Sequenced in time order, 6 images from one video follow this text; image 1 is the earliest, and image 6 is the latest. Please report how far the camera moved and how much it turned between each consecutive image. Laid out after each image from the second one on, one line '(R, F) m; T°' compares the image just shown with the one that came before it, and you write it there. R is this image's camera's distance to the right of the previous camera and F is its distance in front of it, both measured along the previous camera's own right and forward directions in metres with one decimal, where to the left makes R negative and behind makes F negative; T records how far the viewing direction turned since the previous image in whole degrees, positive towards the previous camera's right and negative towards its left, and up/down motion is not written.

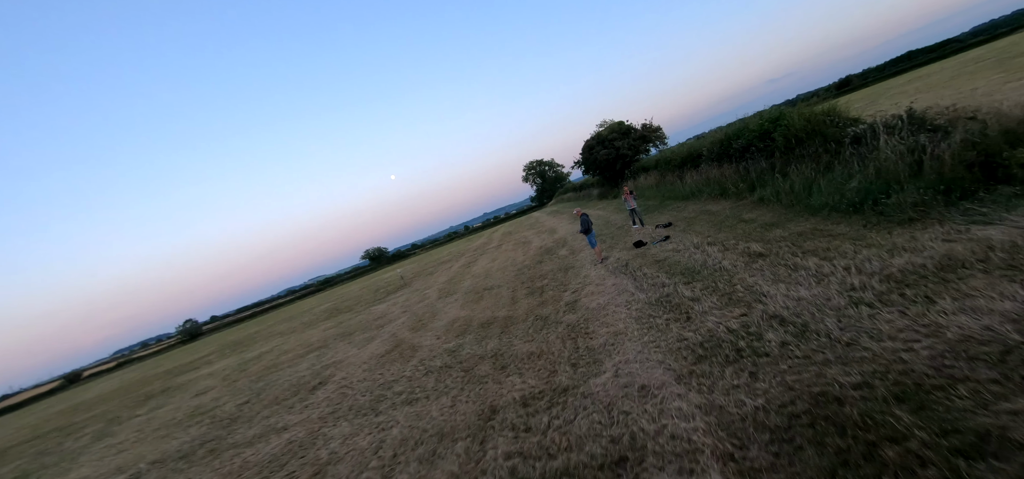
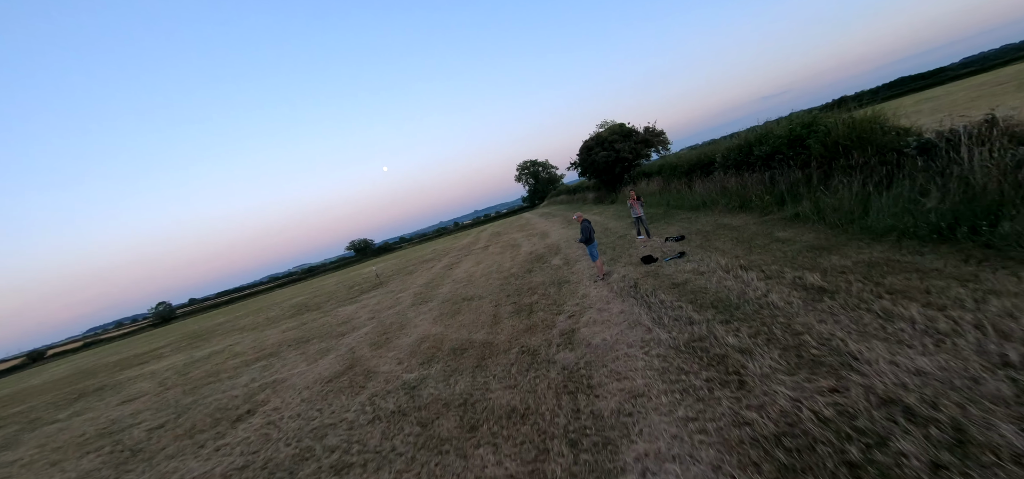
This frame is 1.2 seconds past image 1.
(+0.1, +1.7) m; +2°
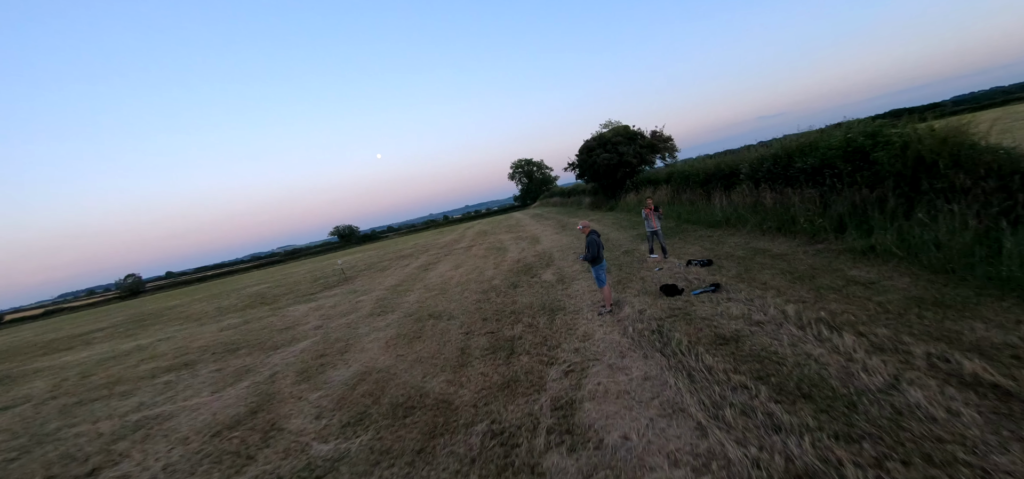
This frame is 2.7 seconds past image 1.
(+0.1, +2.1) m; +2°
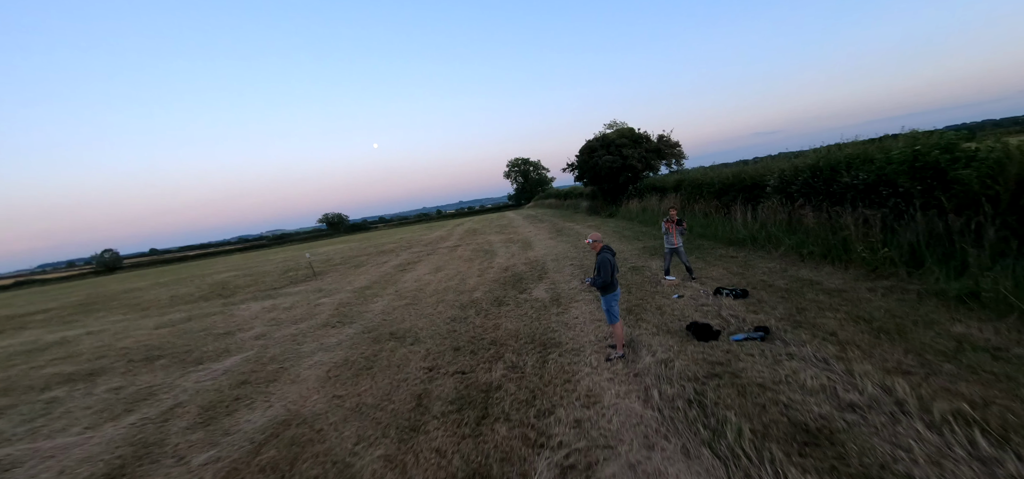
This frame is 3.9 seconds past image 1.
(+0.1, +1.7) m; +1°
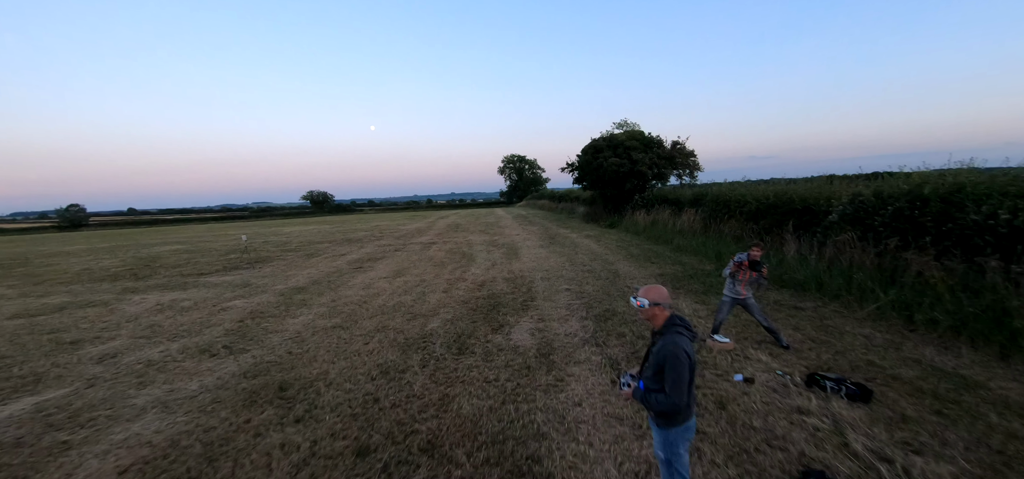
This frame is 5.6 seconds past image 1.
(+0.1, +2.6) m; +2°
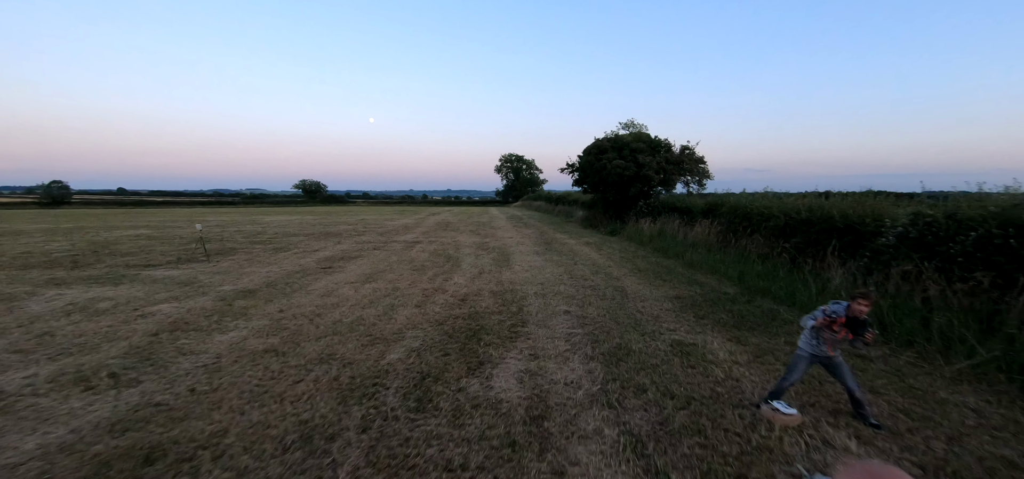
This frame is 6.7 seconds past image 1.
(+0.1, +1.4) m; +1°
